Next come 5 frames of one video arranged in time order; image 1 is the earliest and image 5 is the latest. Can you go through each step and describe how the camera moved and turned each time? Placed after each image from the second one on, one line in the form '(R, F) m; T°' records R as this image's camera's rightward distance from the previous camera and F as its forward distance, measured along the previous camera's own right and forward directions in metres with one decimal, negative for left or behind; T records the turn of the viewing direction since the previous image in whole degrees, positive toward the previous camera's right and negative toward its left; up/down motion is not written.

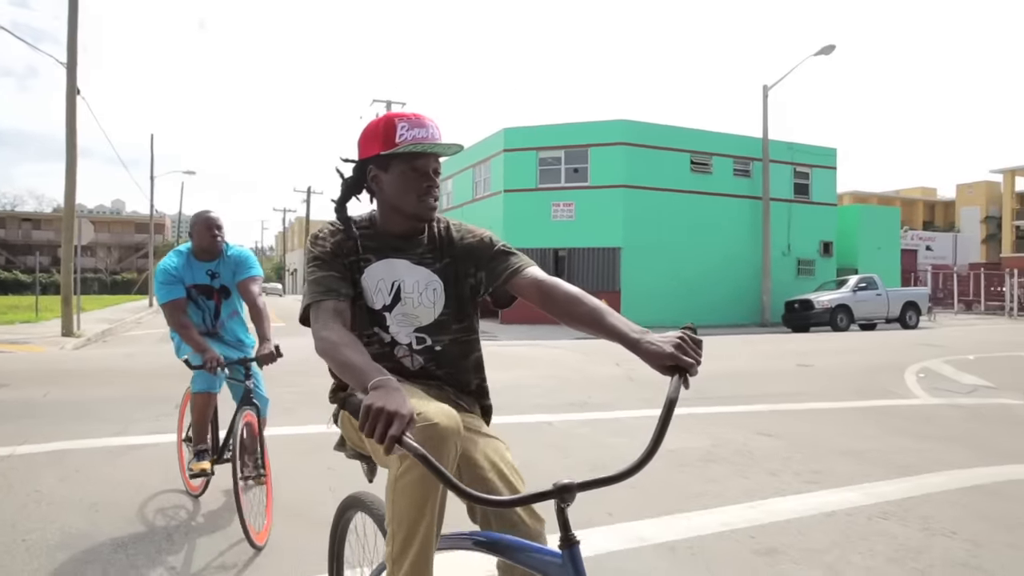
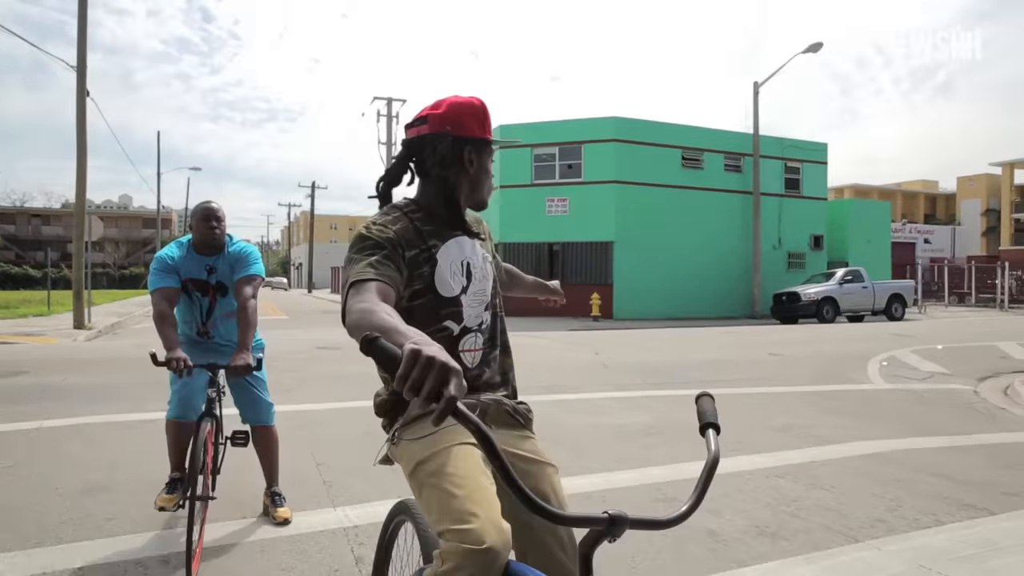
(+0.4, -0.8) m; 0°
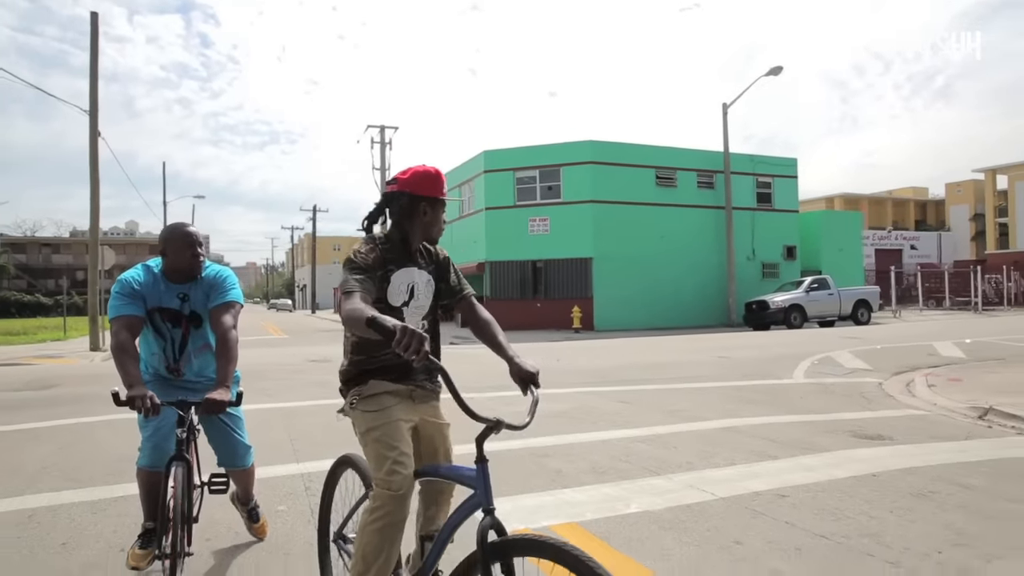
(+0.8, -1.6) m; 0°
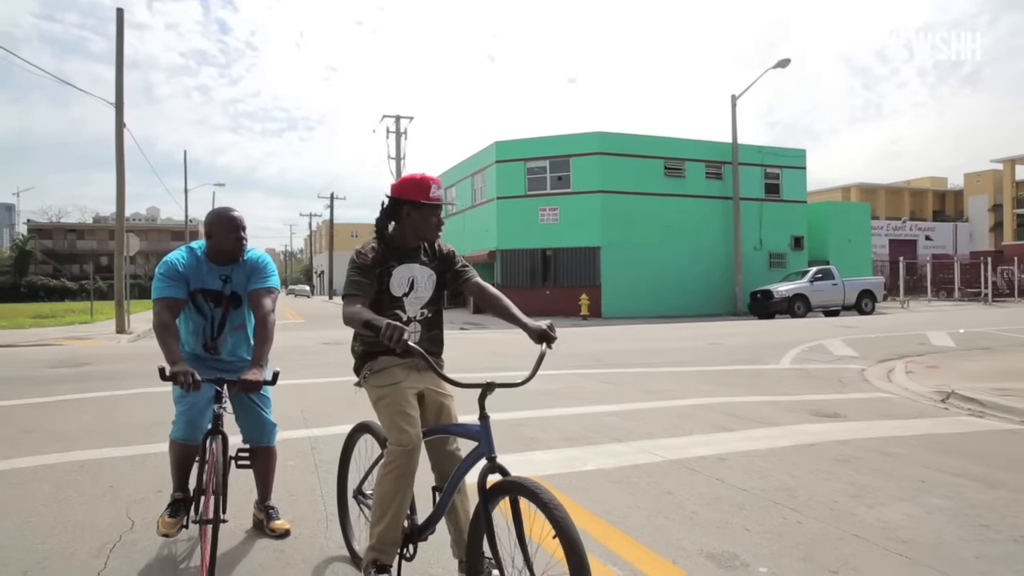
(+0.3, -0.7) m; -1°
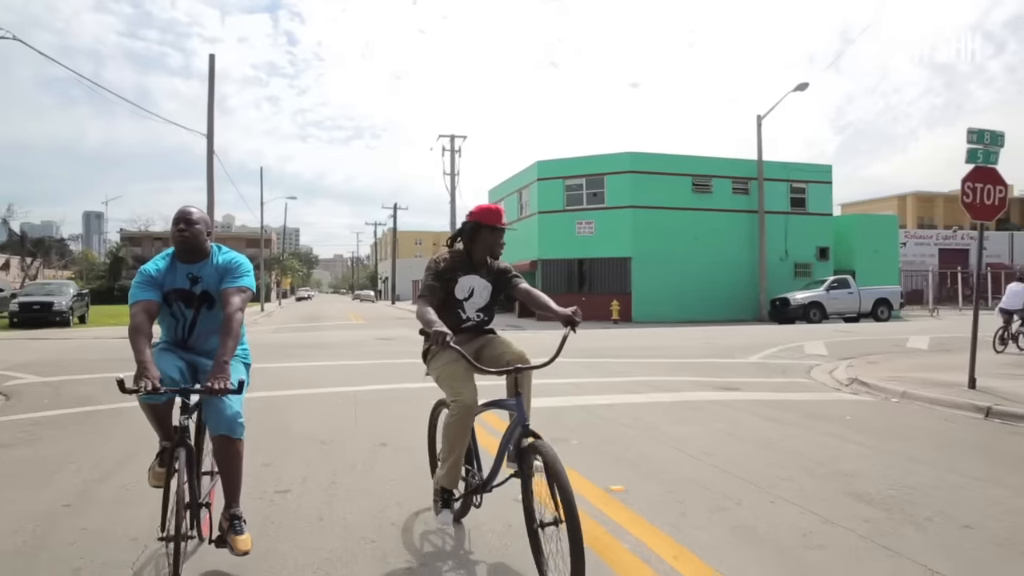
(+1.1, -3.0) m; -5°
